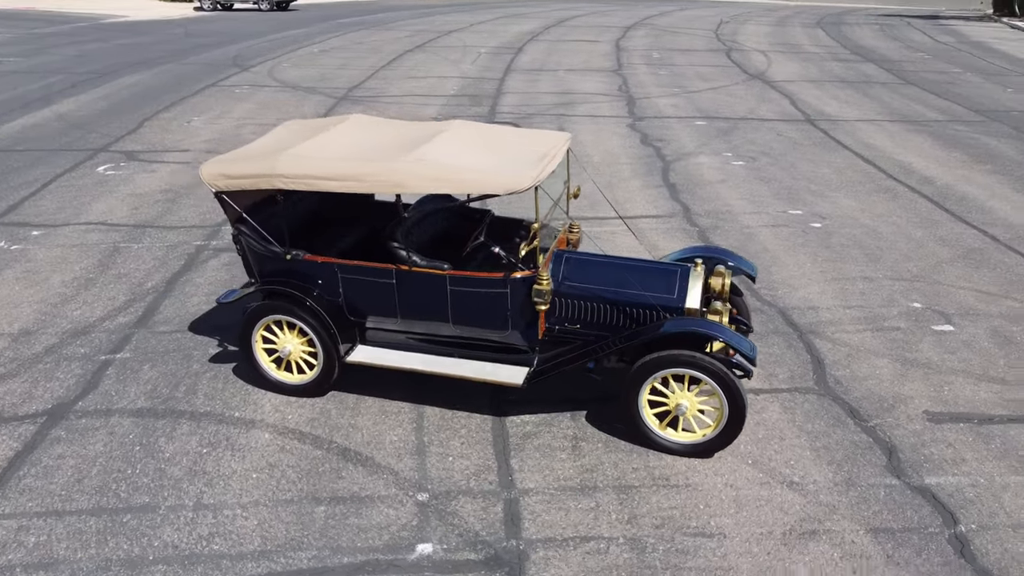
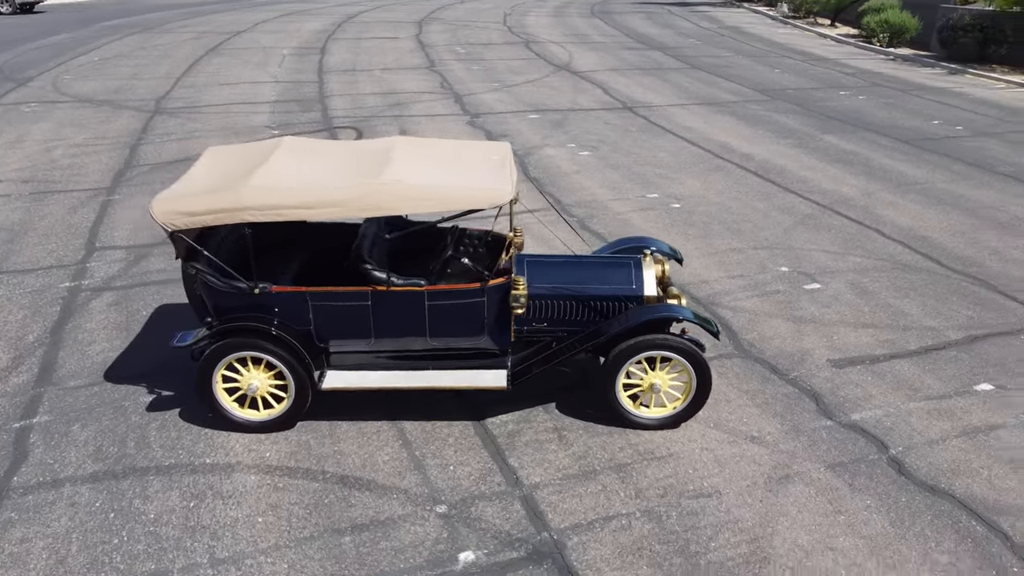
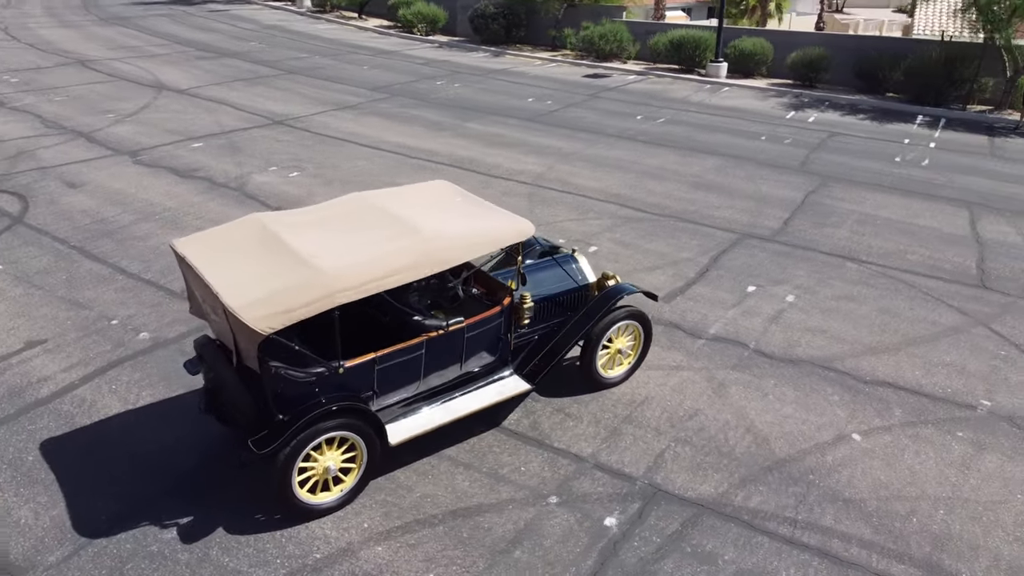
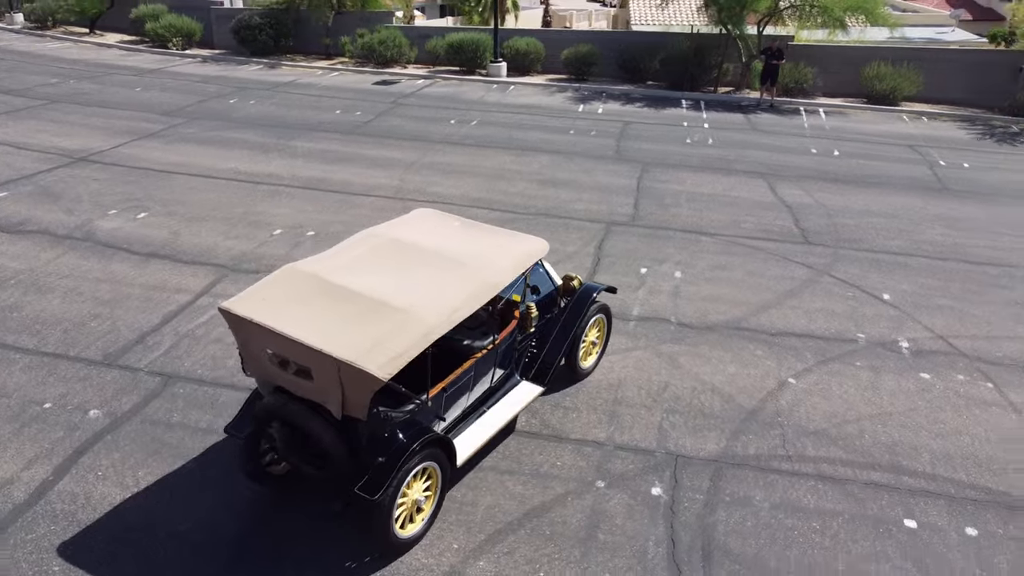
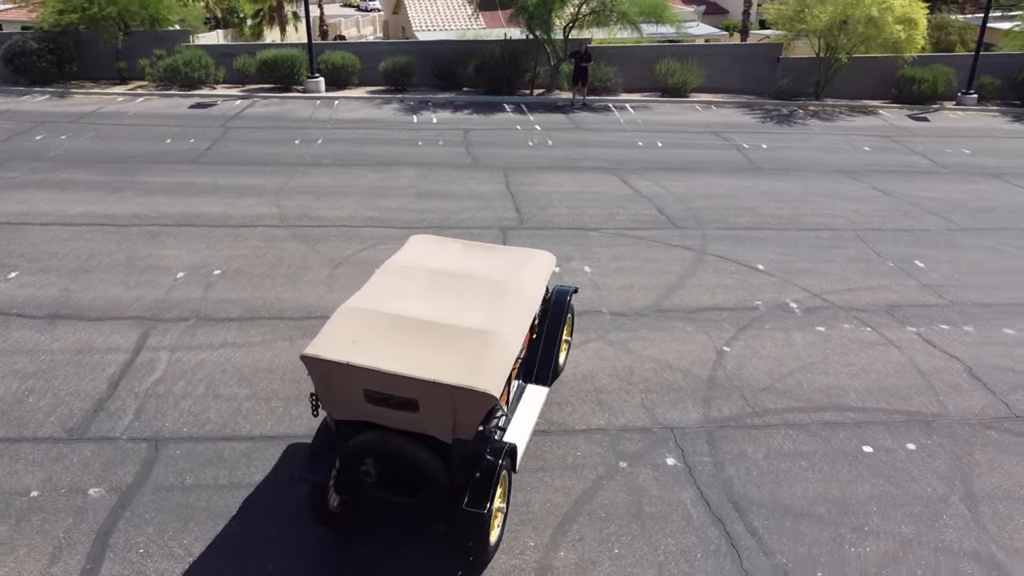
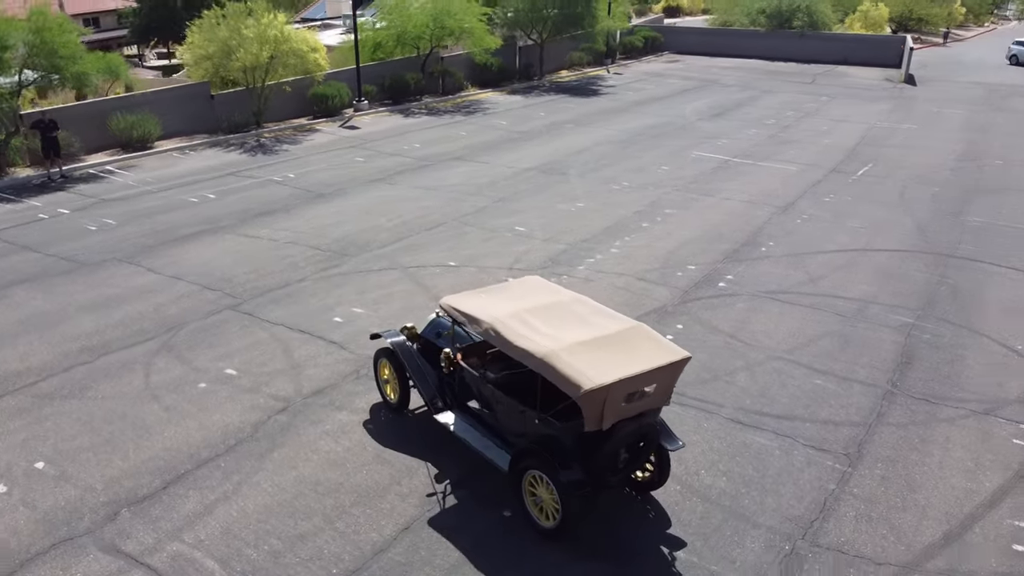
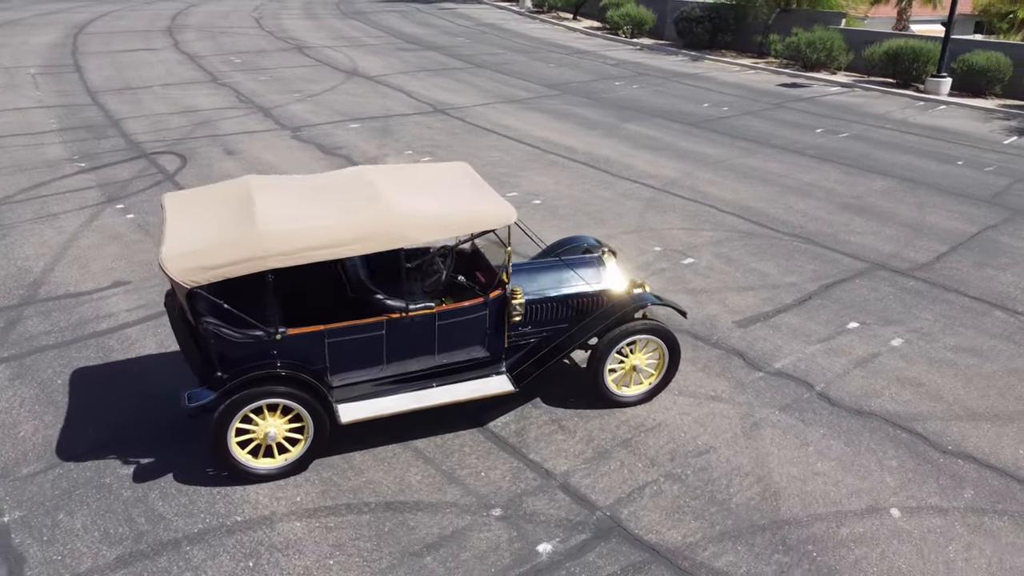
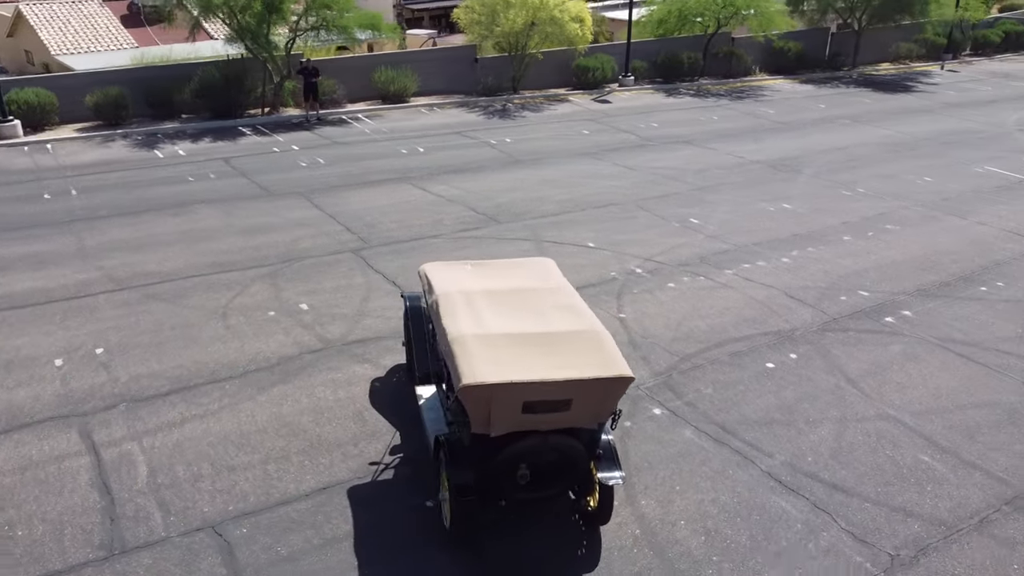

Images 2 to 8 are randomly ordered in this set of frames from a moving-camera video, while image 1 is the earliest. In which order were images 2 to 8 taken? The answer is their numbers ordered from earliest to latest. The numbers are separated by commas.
2, 7, 3, 4, 5, 8, 6
